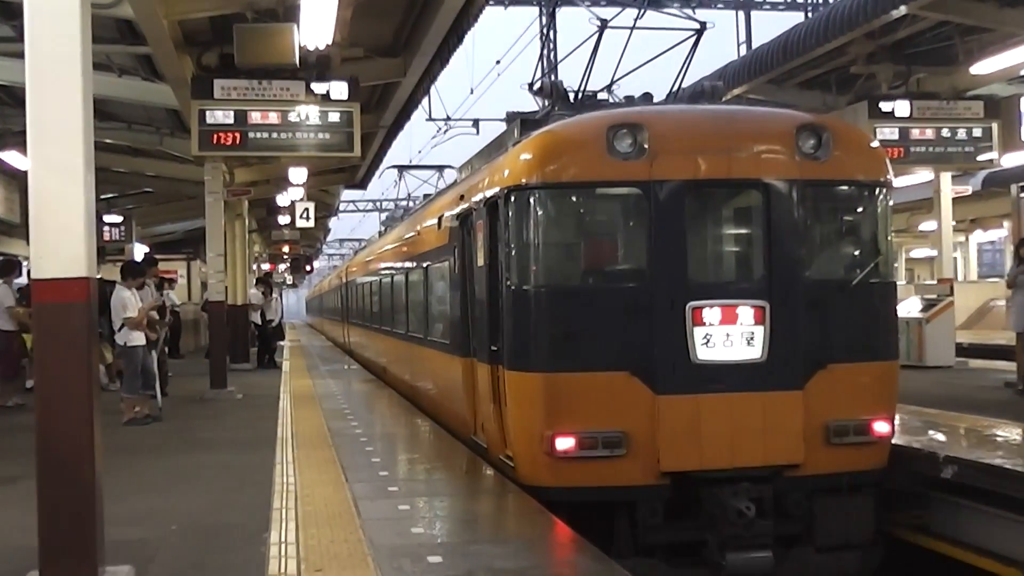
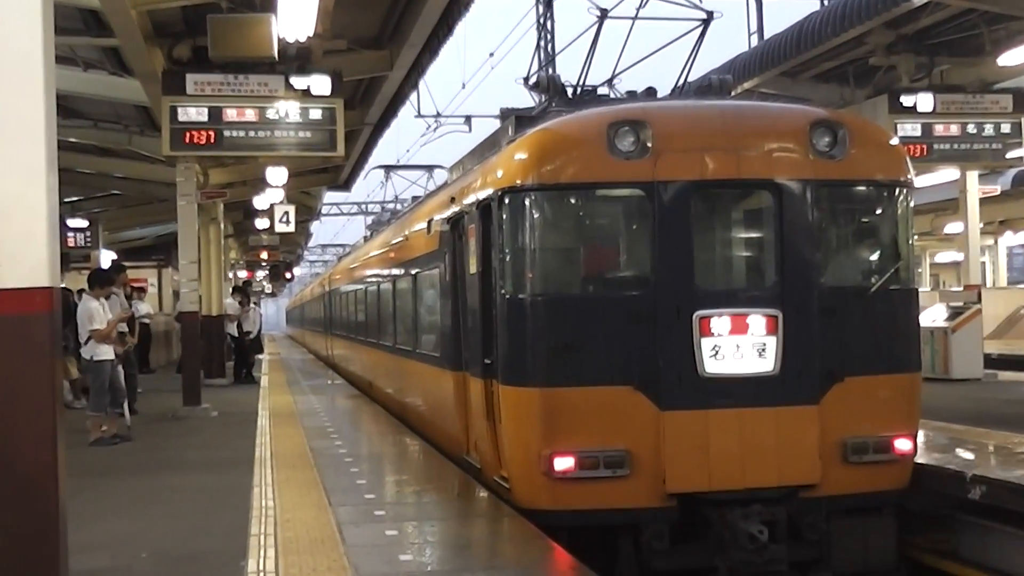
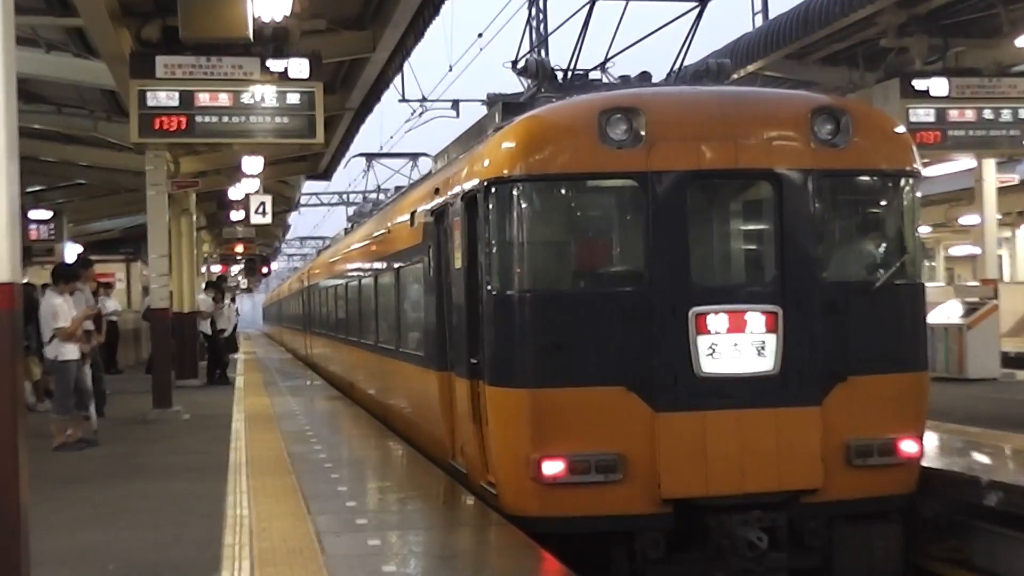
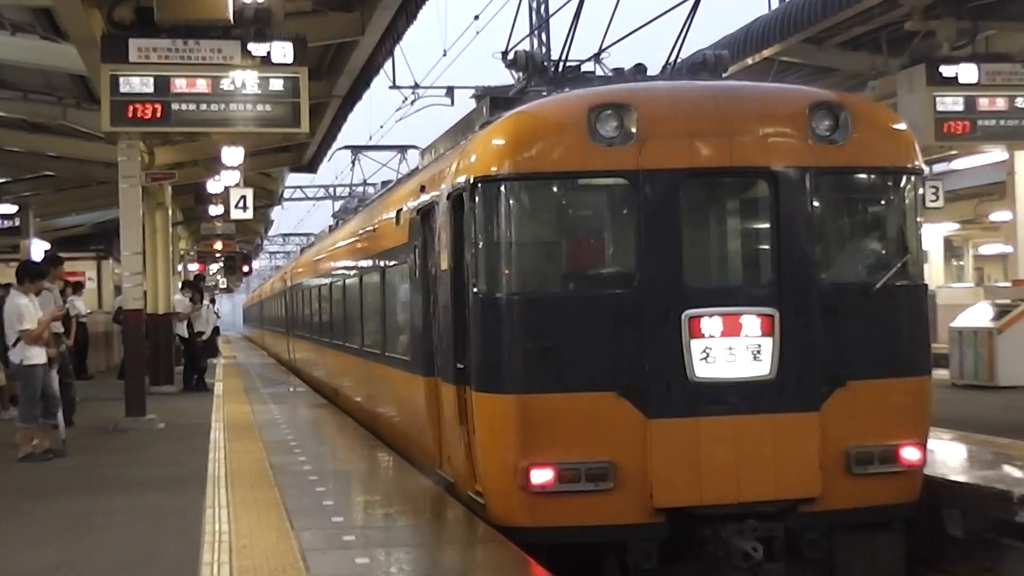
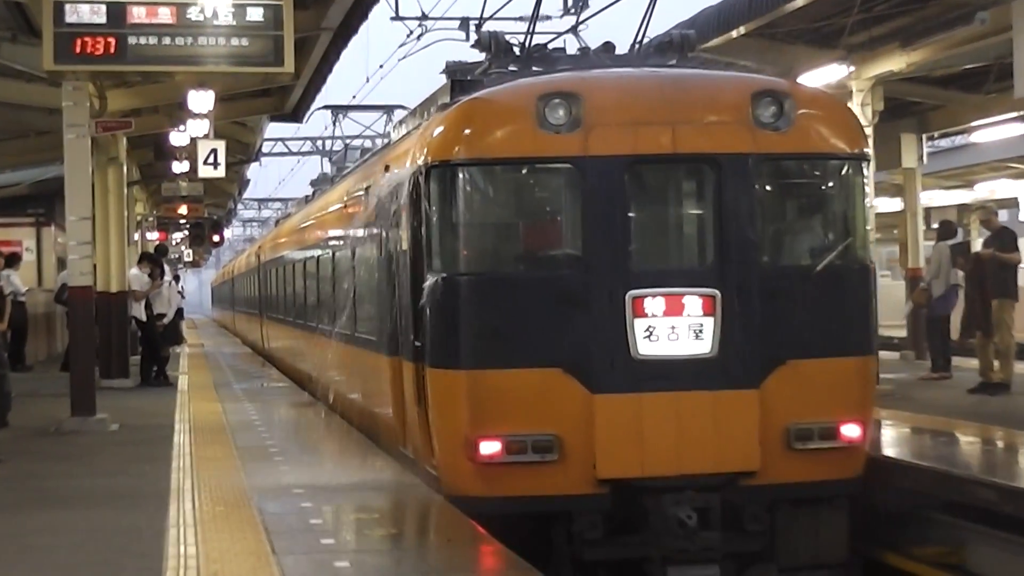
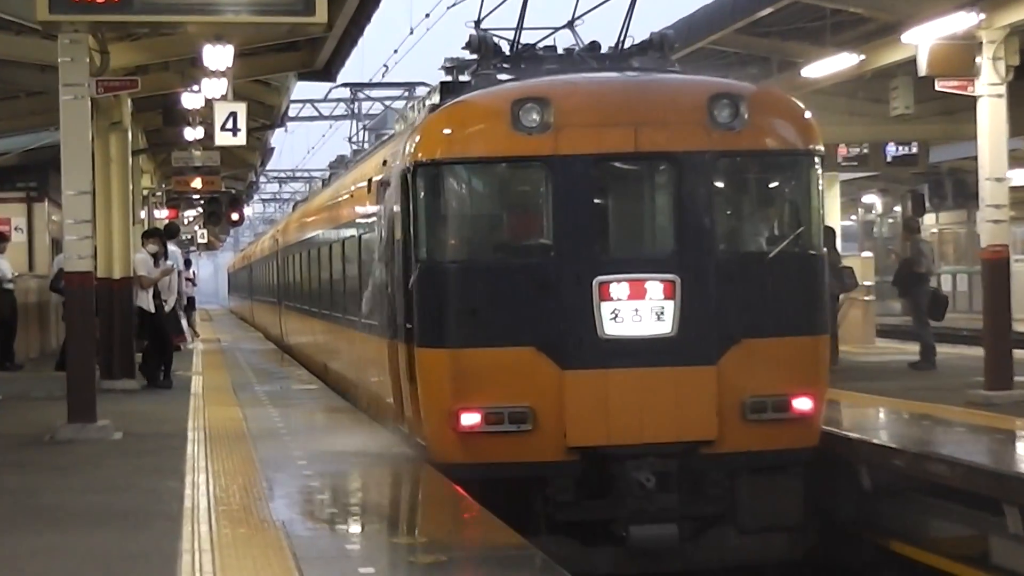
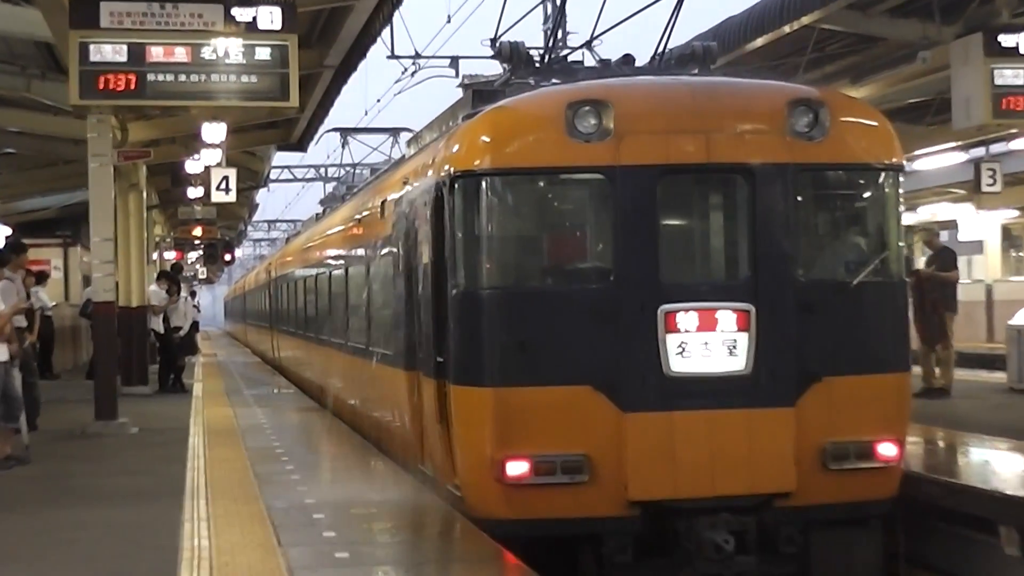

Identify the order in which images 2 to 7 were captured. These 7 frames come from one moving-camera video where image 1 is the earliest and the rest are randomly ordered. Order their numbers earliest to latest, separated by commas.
2, 3, 4, 7, 5, 6
